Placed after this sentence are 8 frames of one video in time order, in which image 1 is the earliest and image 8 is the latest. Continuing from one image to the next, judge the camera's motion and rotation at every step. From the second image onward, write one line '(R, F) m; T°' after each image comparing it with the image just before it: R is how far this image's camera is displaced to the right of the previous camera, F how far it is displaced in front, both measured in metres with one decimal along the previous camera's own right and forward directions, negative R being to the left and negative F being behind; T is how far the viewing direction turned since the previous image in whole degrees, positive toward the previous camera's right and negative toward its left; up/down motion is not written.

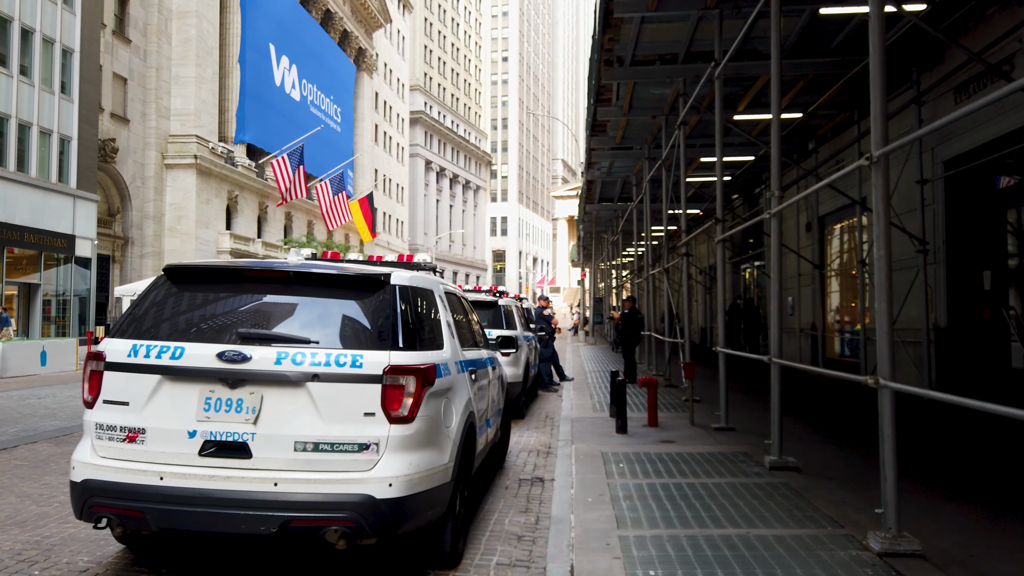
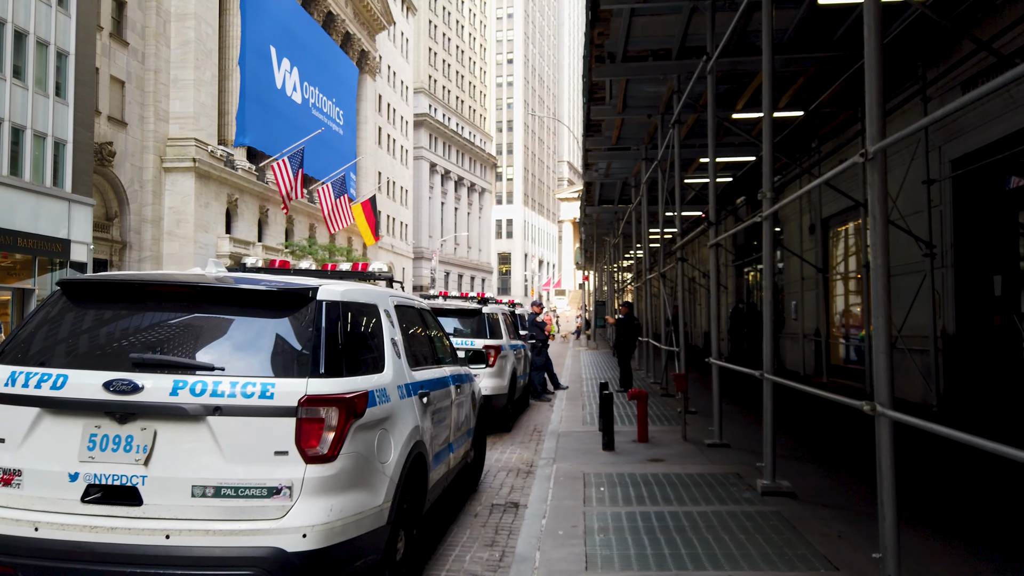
(+0.3, +0.5) m; -1°
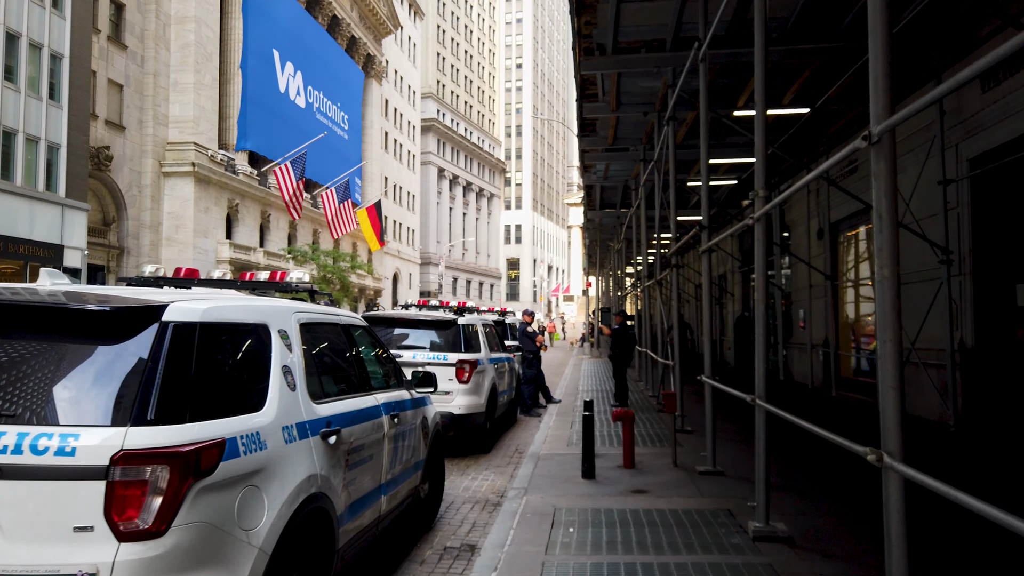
(+0.4, +0.9) m; -1°
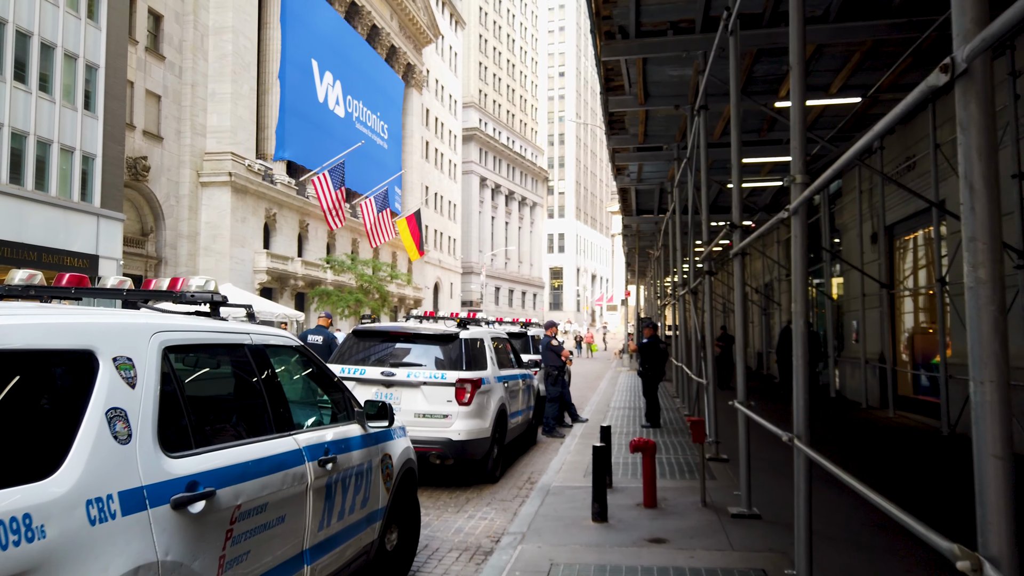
(+0.4, +1.1) m; -3°
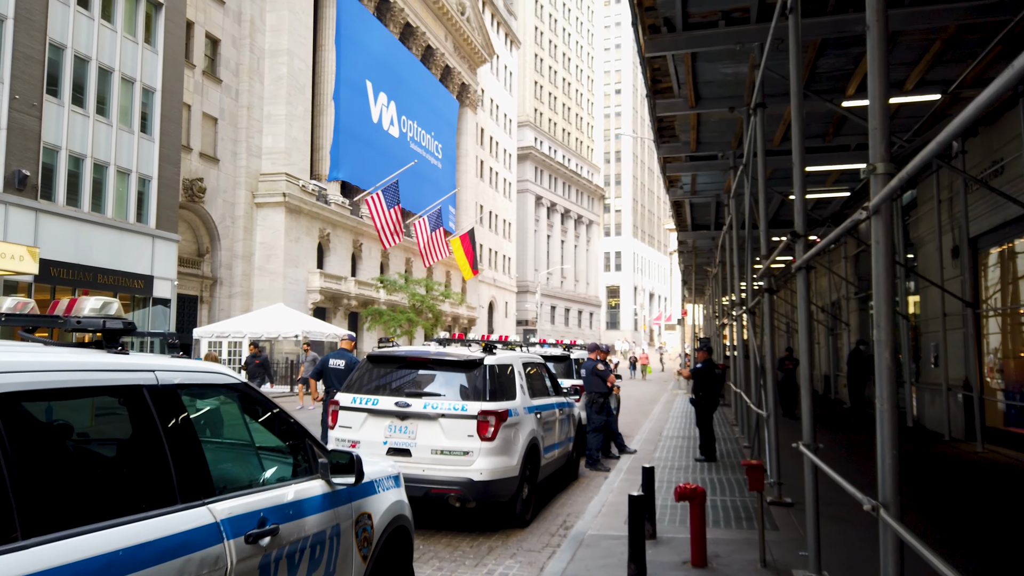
(+0.3, +1.0) m; -4°
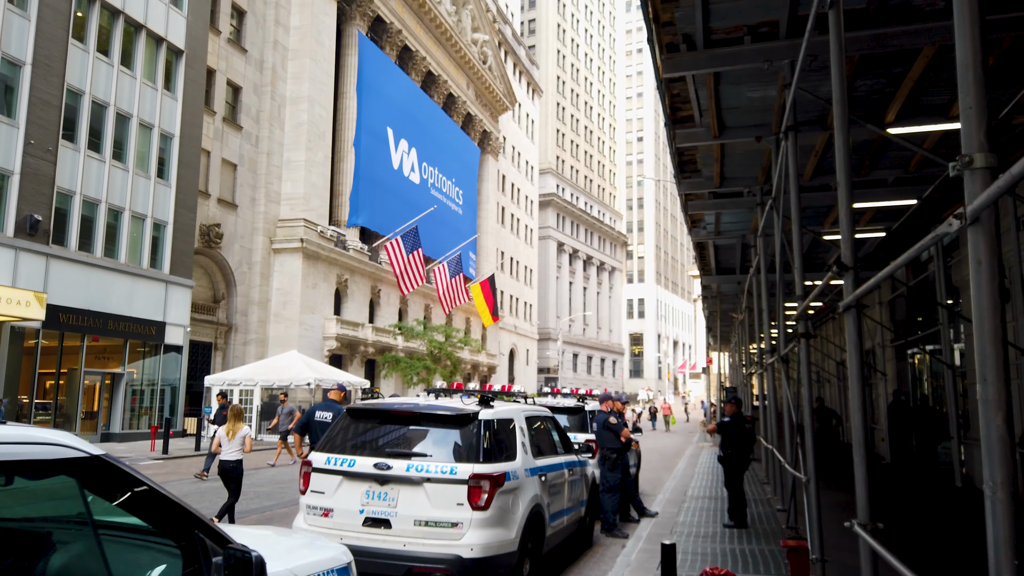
(+0.2, +1.0) m; -2°
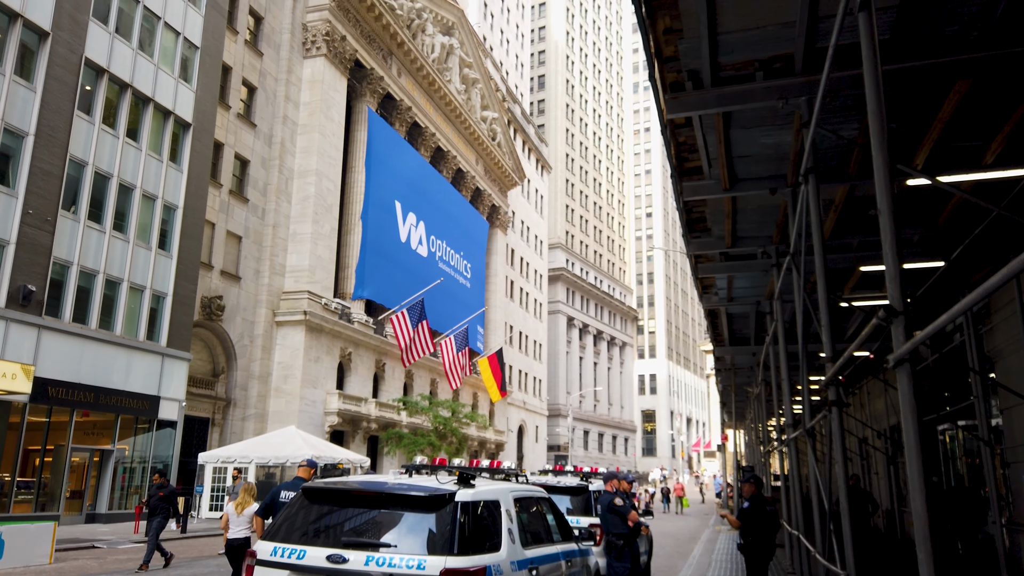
(+0.2, +0.9) m; -1°
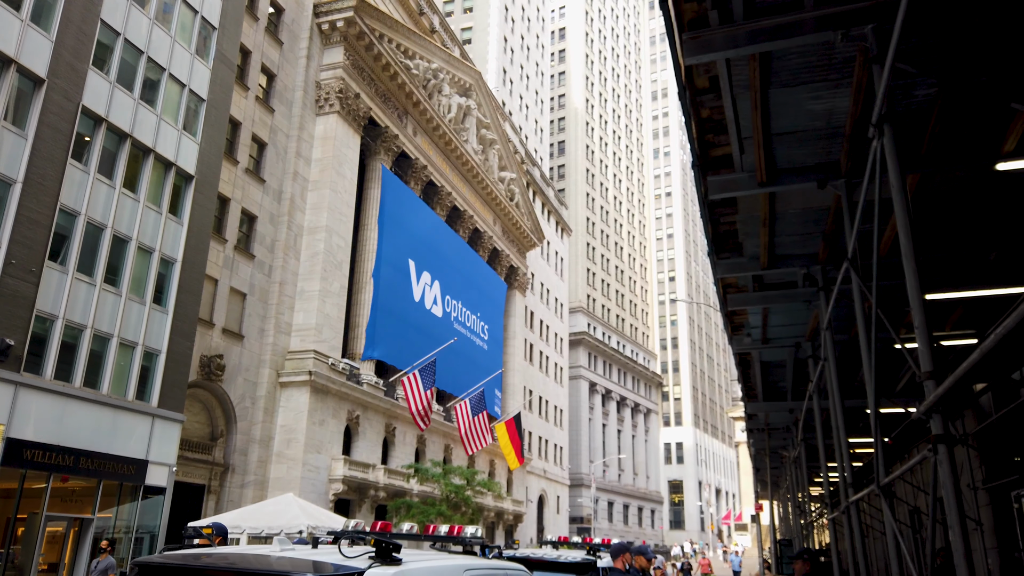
(+0.4, +2.1) m; -2°
